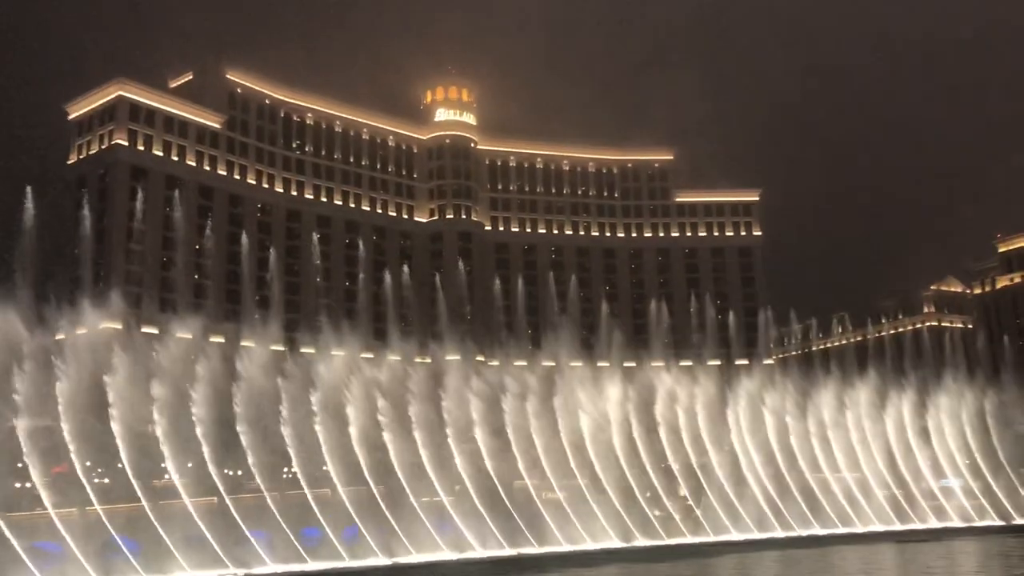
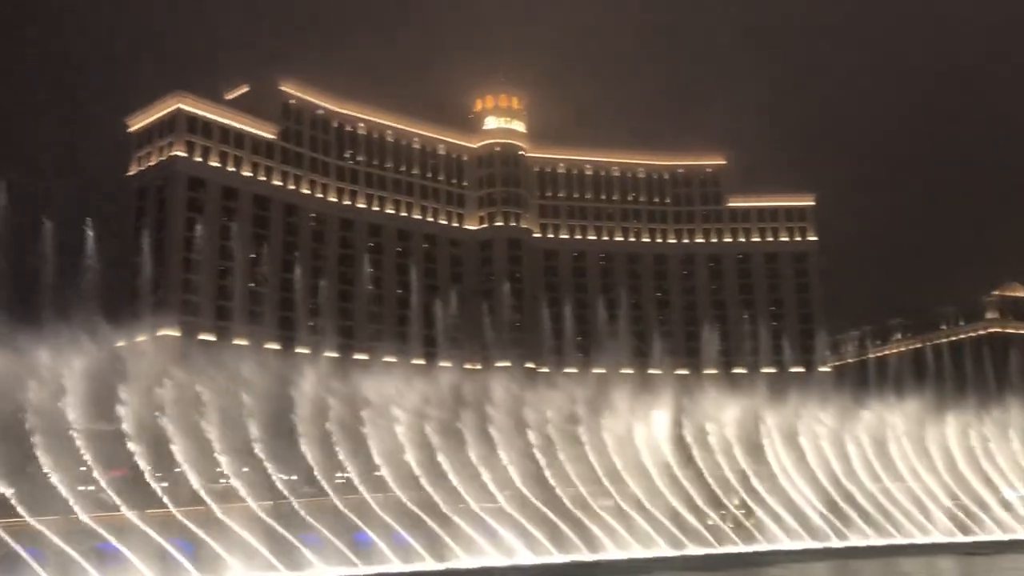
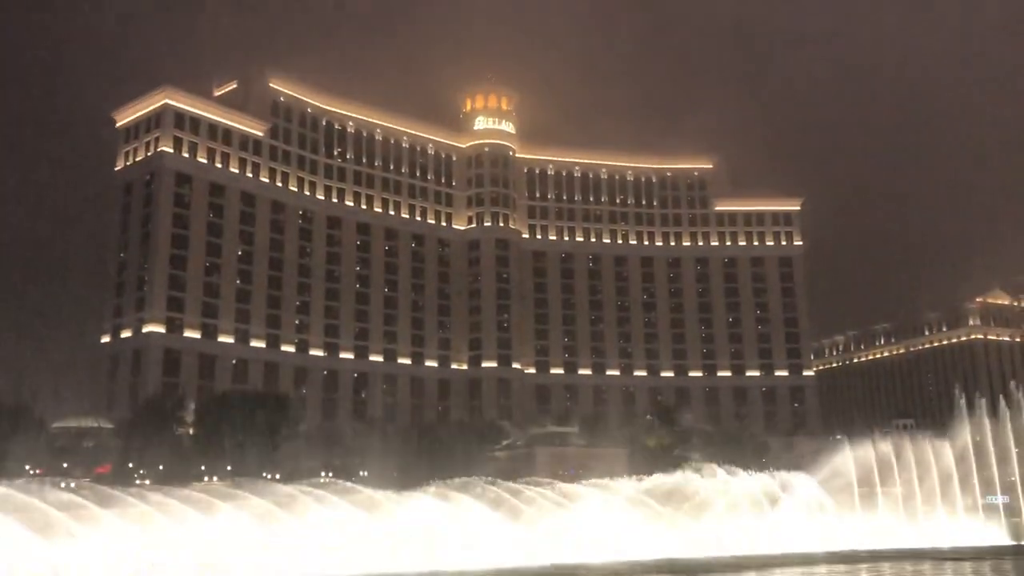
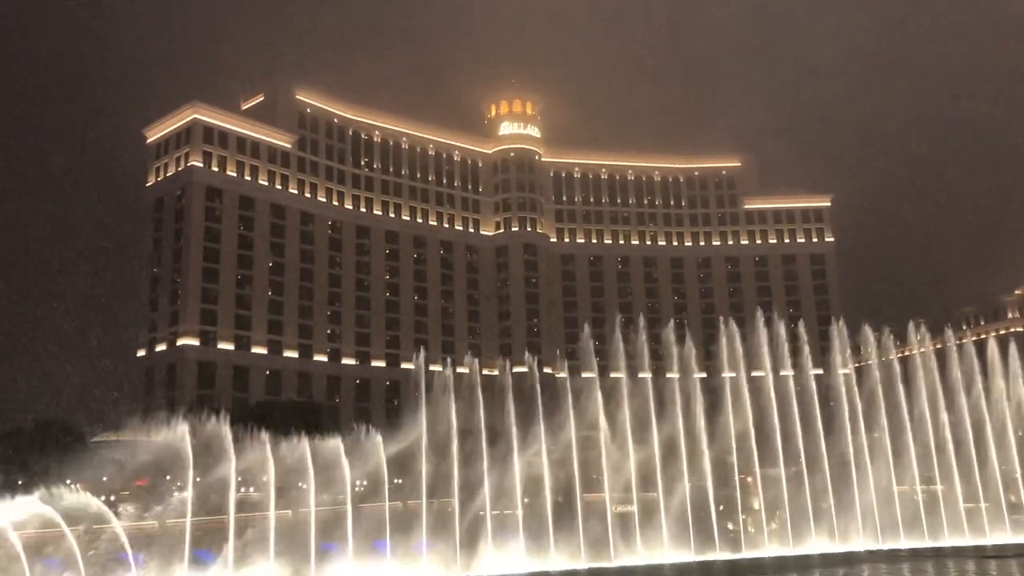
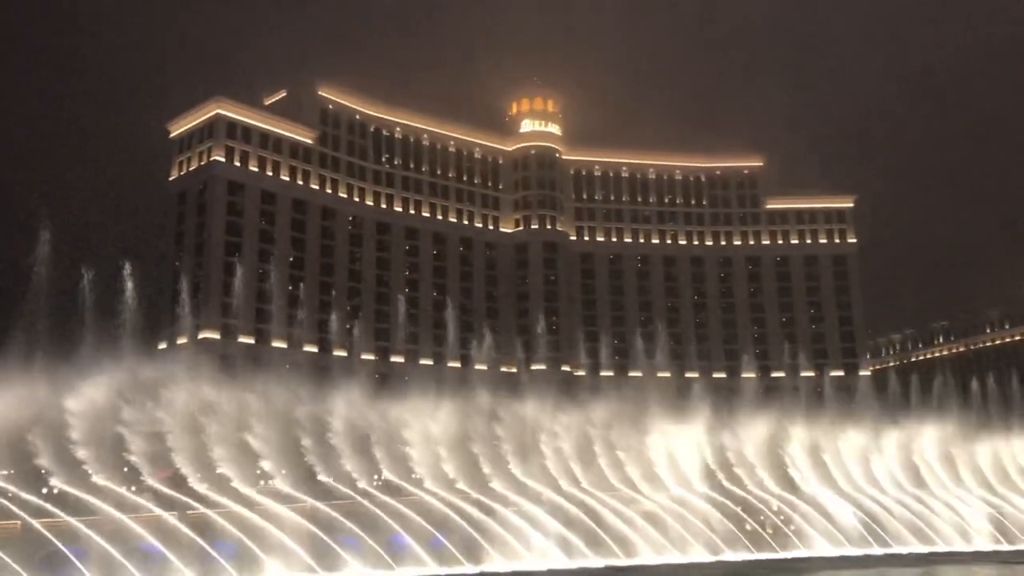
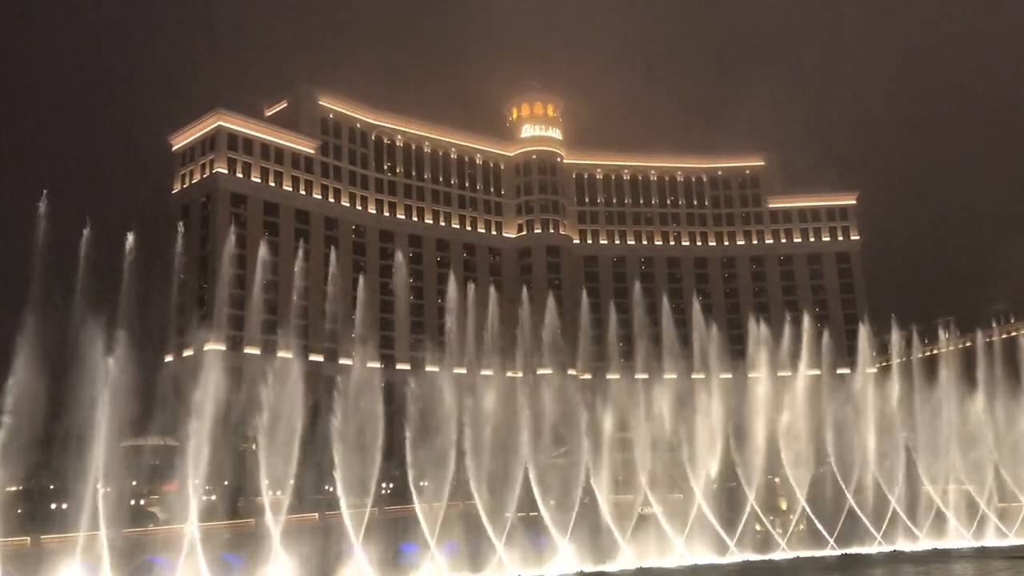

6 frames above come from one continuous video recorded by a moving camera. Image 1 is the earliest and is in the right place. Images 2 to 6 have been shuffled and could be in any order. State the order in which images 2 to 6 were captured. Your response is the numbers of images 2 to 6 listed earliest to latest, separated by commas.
2, 5, 3, 4, 6
